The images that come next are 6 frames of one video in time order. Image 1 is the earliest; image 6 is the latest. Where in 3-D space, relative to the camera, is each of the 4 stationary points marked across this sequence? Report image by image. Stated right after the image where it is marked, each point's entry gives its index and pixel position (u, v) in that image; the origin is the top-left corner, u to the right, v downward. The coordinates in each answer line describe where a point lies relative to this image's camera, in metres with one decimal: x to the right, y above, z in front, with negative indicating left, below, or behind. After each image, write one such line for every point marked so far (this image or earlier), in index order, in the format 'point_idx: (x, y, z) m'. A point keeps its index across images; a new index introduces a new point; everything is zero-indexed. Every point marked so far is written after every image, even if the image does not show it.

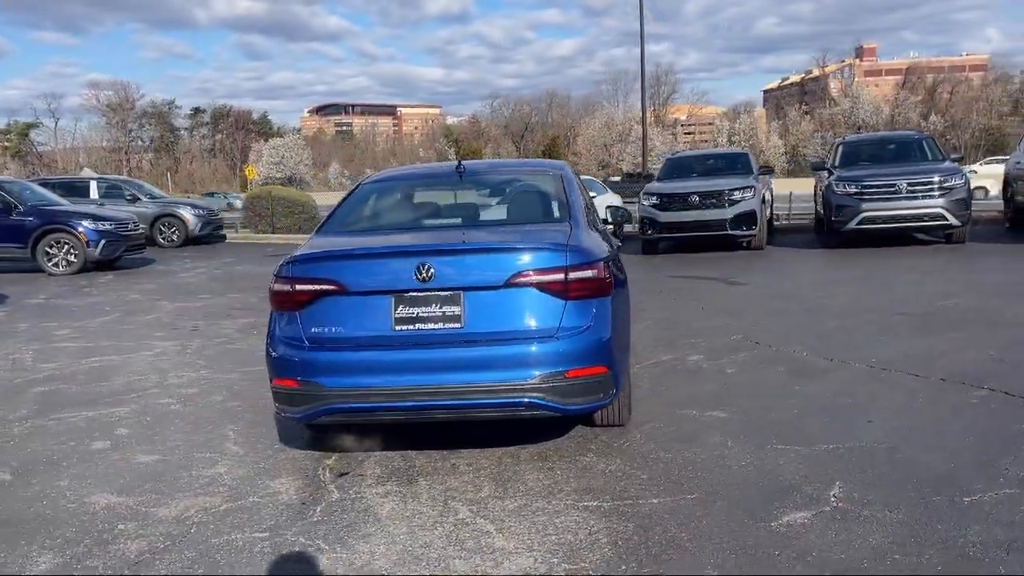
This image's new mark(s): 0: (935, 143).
0: (+8.6, +3.0, +17.7) m
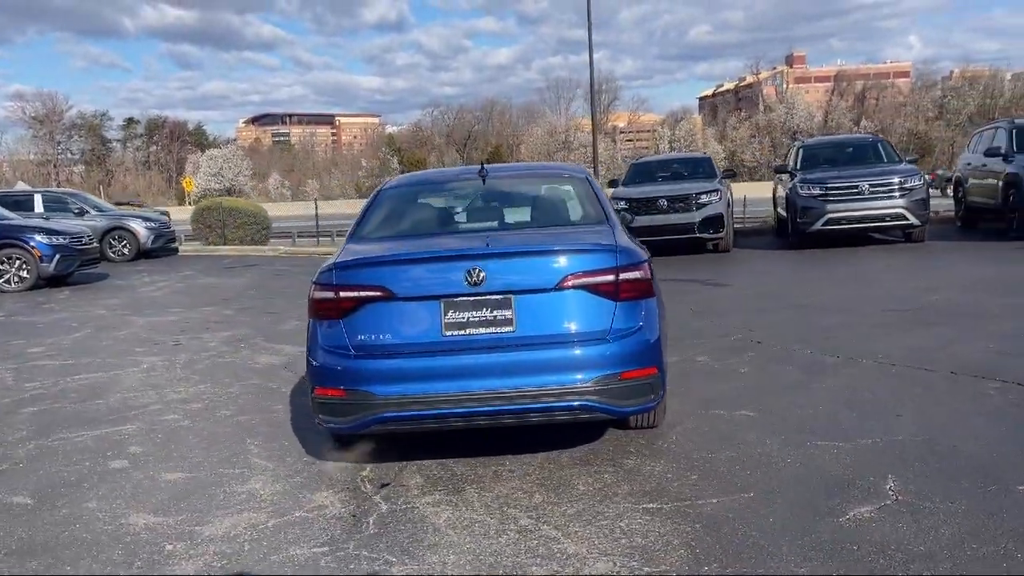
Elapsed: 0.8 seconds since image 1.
0: (+7.9, +3.0, +18.2) m
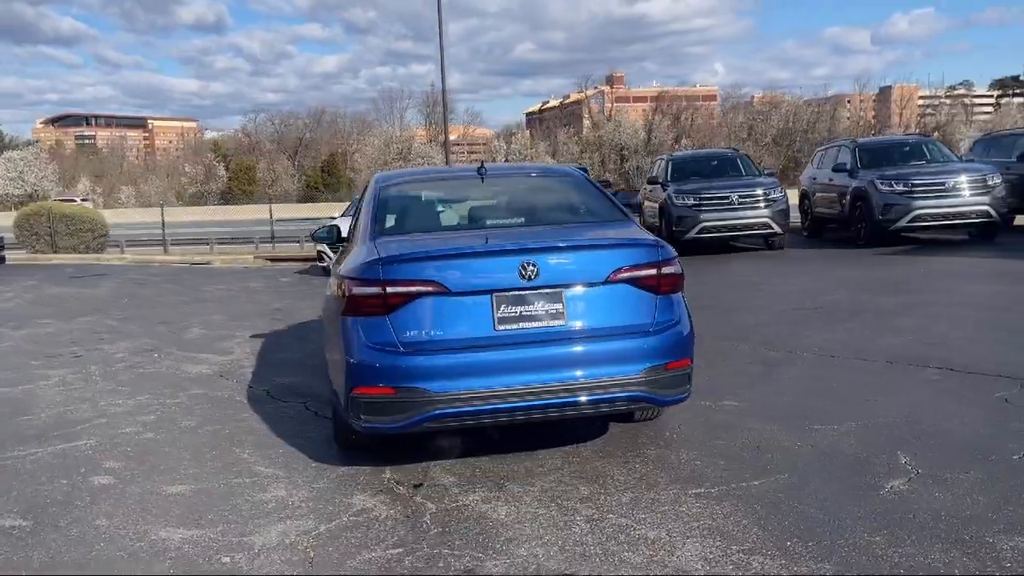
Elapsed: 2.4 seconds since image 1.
0: (+5.3, +2.9, +19.6) m
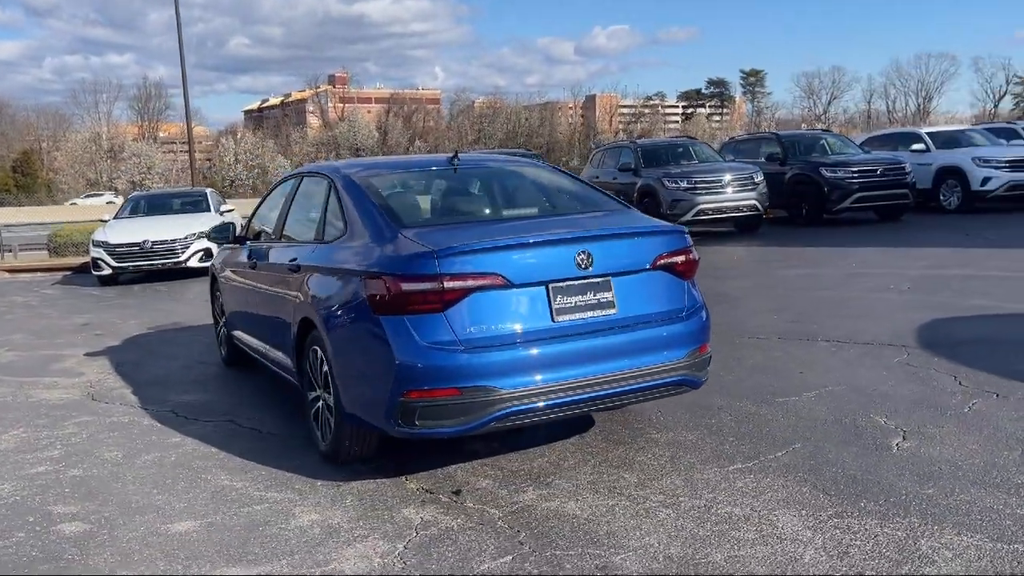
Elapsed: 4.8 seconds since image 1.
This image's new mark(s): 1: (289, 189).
0: (+0.6, +3.0, +20.4) m
1: (-1.6, +0.7, +6.2) m
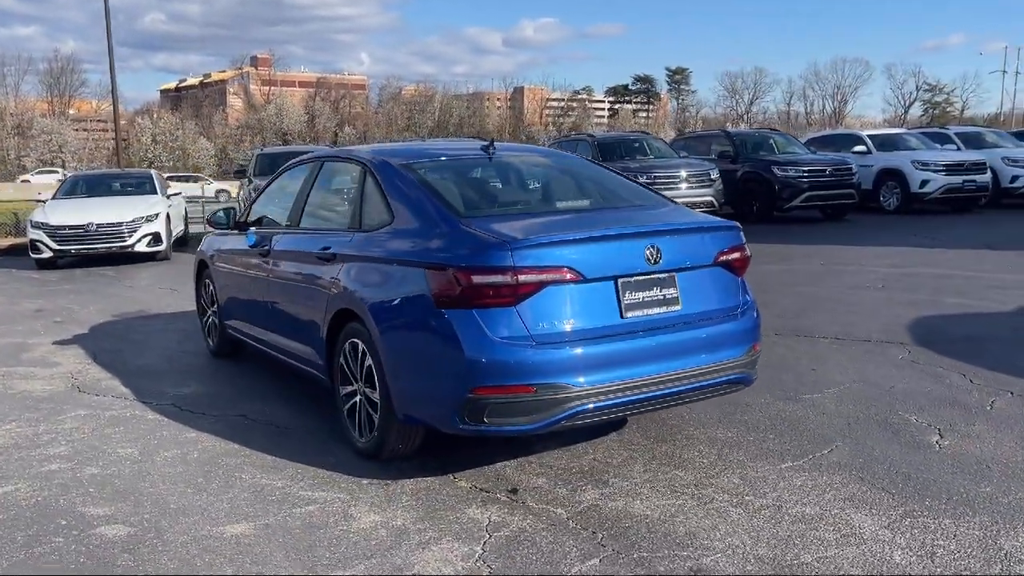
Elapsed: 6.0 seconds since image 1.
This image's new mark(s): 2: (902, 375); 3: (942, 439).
0: (-0.5, +3.2, +20.2) m
1: (-1.4, +0.8, +5.9) m
2: (+2.8, -0.6, +6.2) m
3: (+2.4, -0.8, +4.8) m
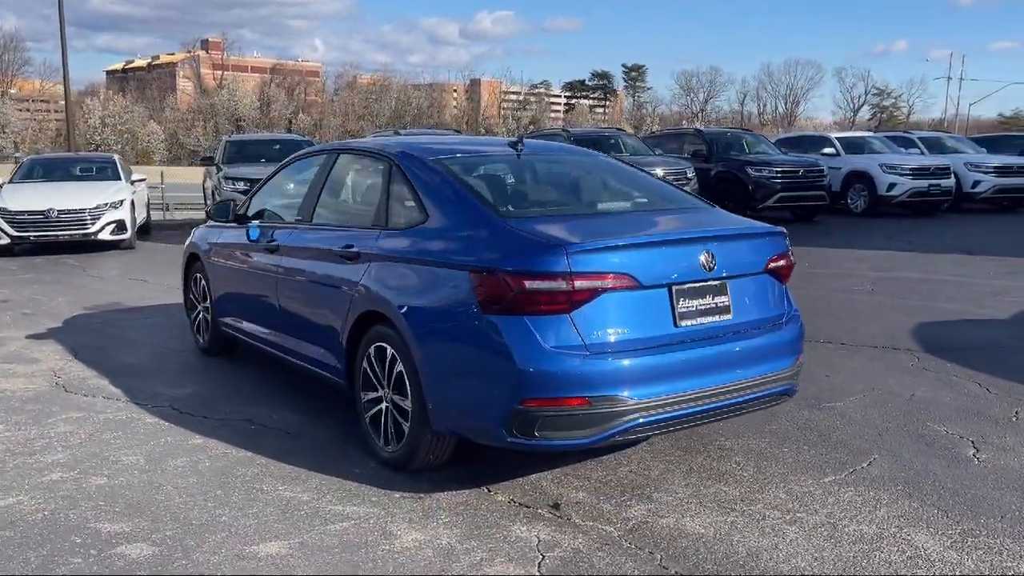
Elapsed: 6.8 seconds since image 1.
0: (-1.0, +3.3, +20.0) m
1: (-1.3, +0.8, +5.6) m
2: (+2.9, -0.7, +6.2) m
3: (+2.5, -0.9, +4.8) m
